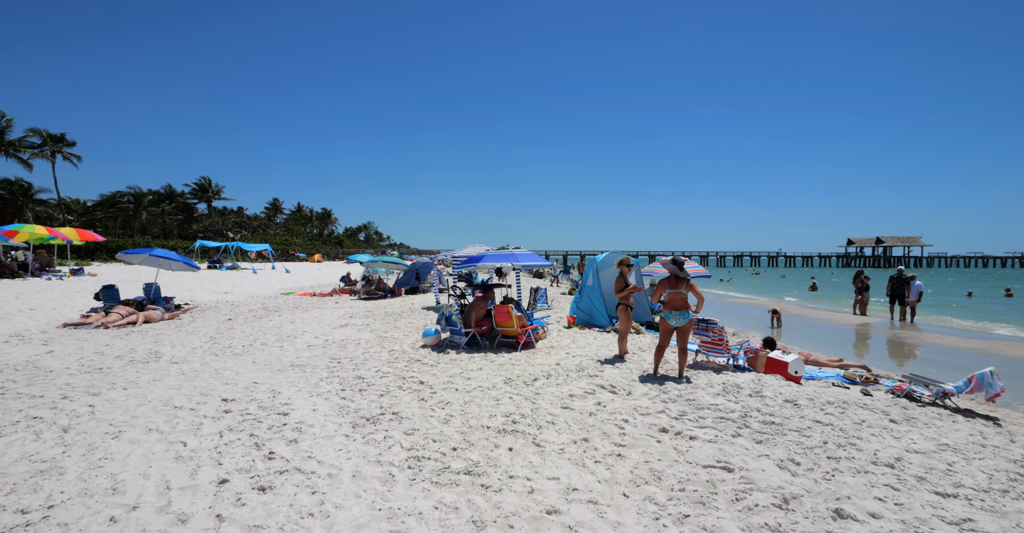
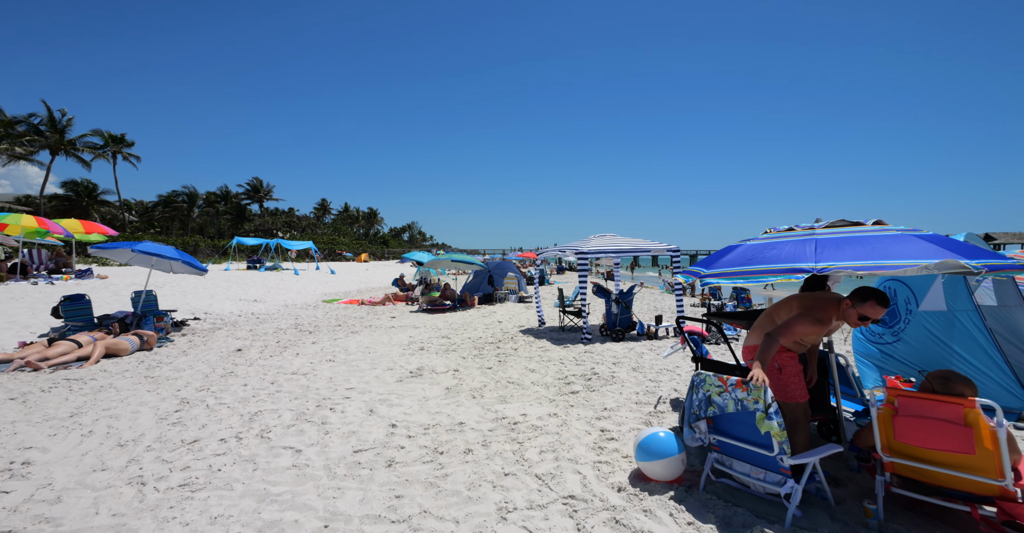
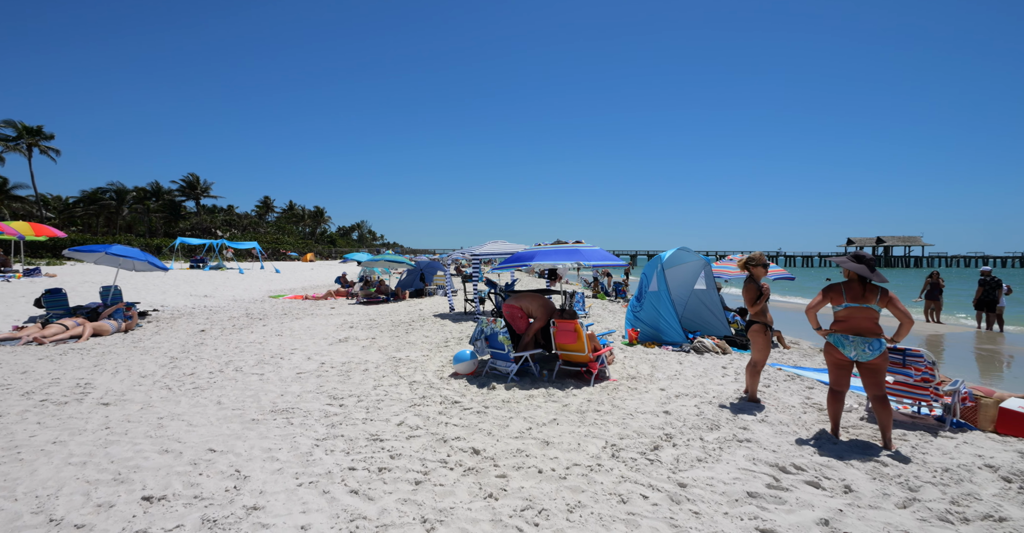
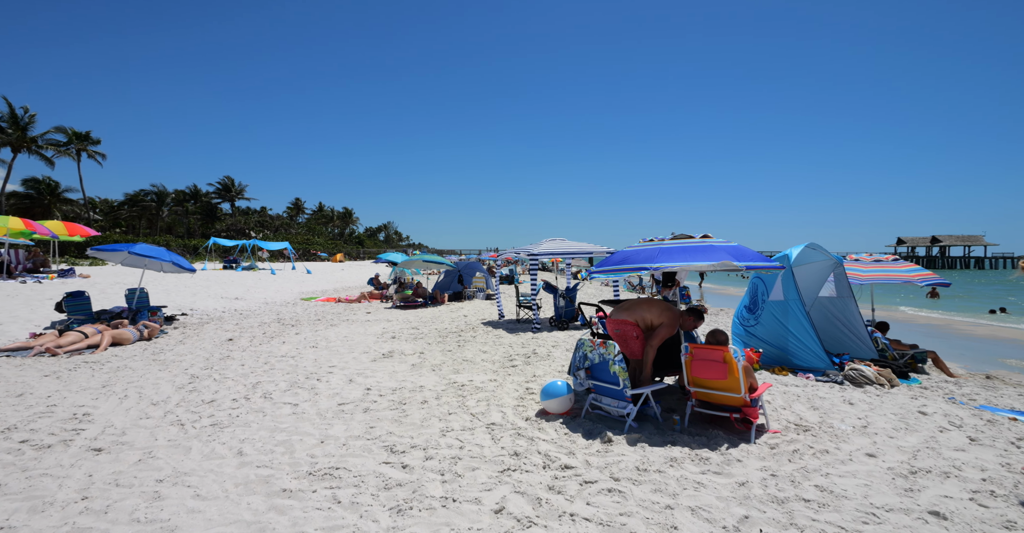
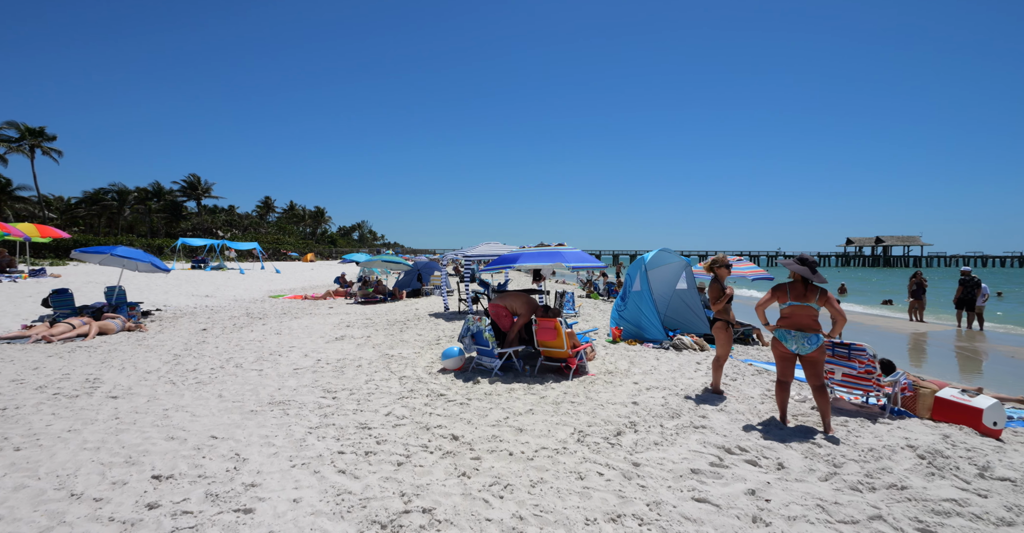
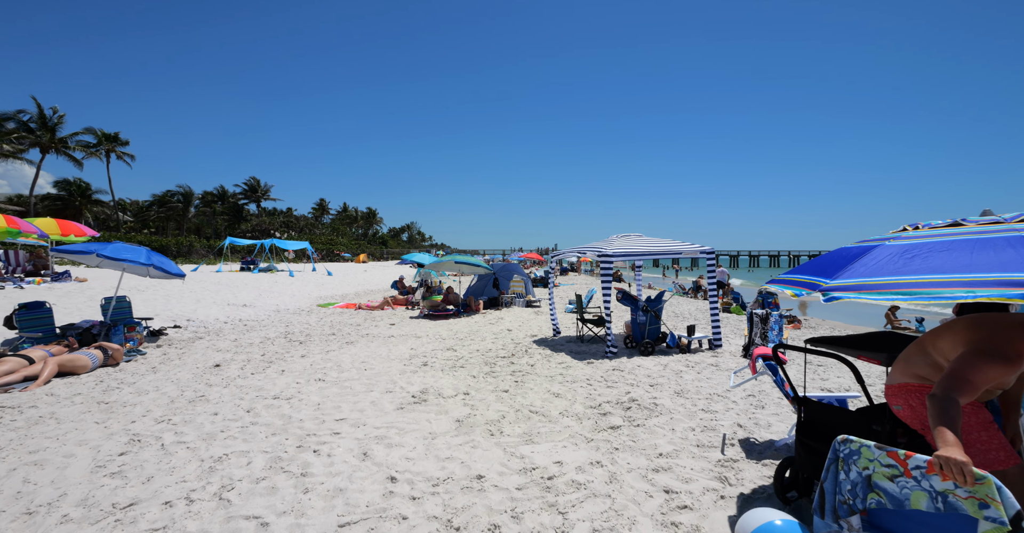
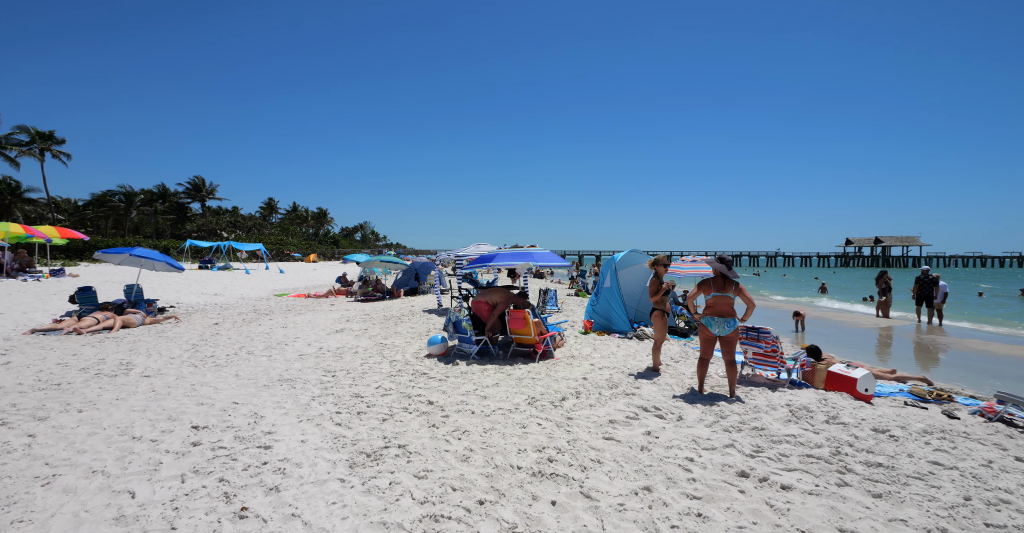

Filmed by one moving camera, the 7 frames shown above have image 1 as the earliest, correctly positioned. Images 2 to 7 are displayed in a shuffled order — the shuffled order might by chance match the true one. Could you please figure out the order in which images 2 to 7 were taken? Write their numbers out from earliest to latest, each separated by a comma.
7, 5, 3, 4, 2, 6
